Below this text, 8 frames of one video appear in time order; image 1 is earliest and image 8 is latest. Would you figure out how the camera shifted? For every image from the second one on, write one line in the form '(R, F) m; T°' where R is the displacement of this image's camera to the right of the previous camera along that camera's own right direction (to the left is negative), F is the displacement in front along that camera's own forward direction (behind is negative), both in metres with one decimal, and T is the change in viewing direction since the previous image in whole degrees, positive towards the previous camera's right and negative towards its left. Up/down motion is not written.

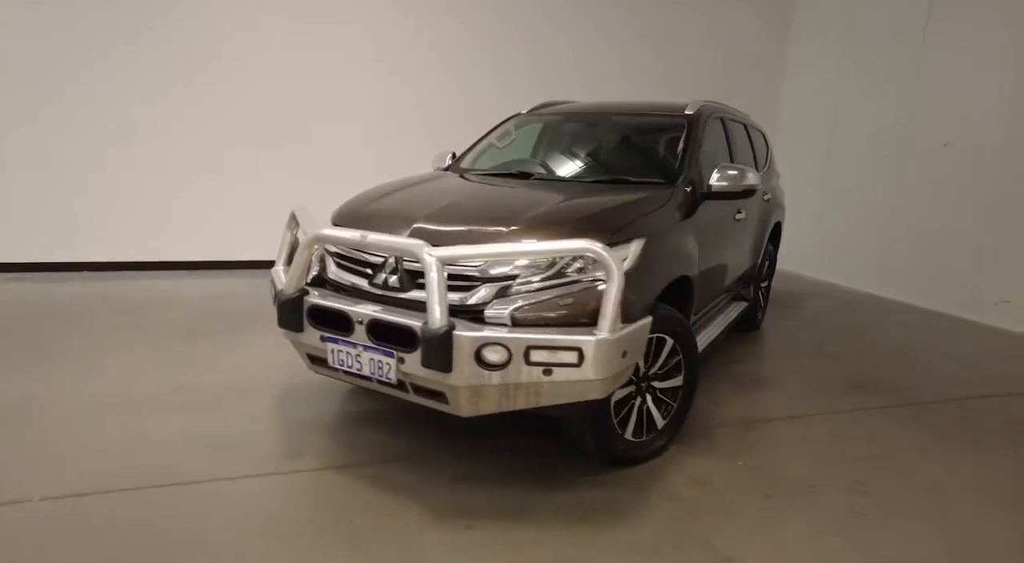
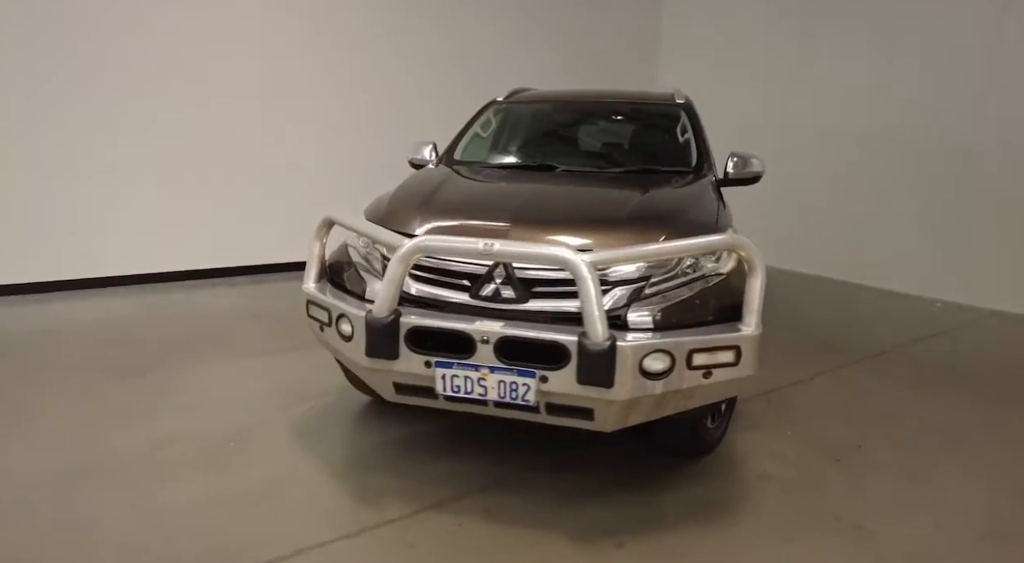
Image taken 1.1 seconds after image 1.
(-0.9, +0.3) m; +17°
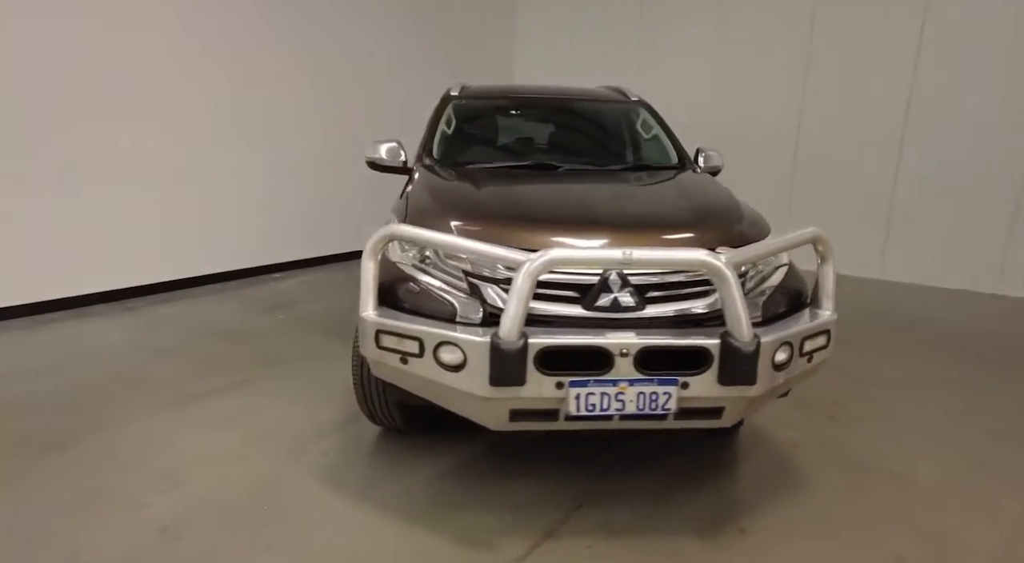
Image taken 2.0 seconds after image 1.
(-0.9, +0.3) m; +19°
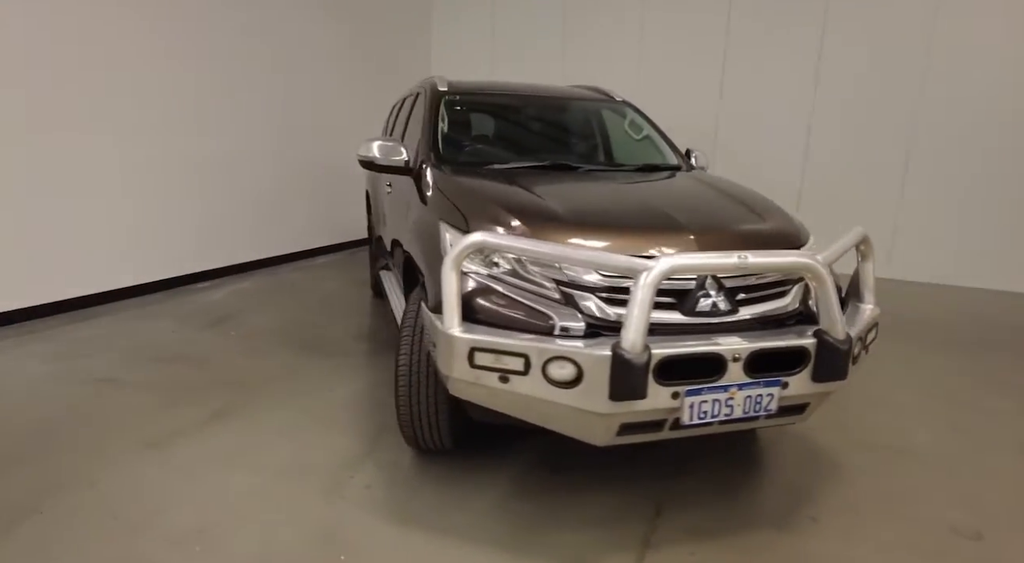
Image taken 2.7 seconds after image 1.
(-0.6, +0.2) m; +12°
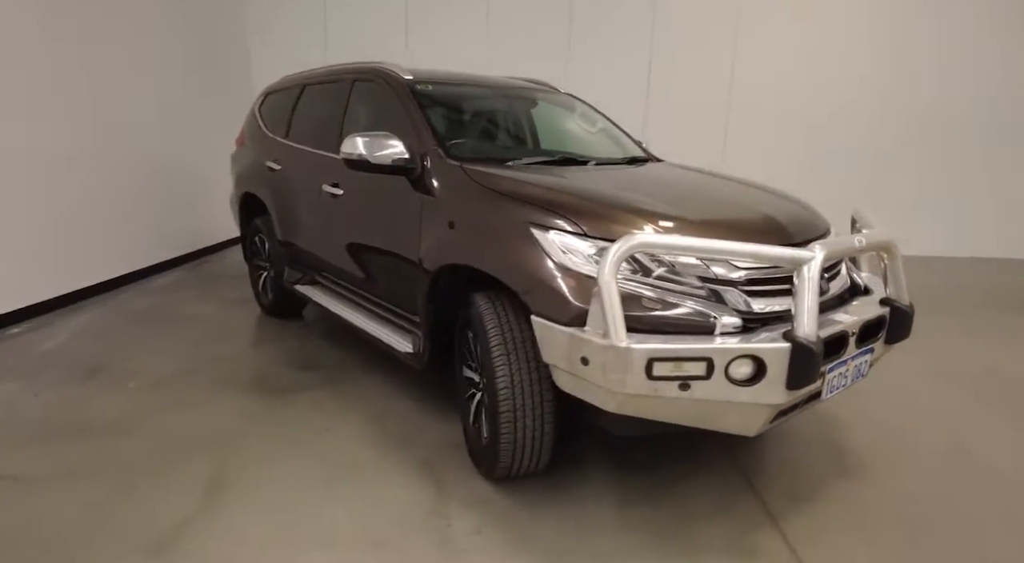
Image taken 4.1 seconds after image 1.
(-1.0, +0.3) m; +22°
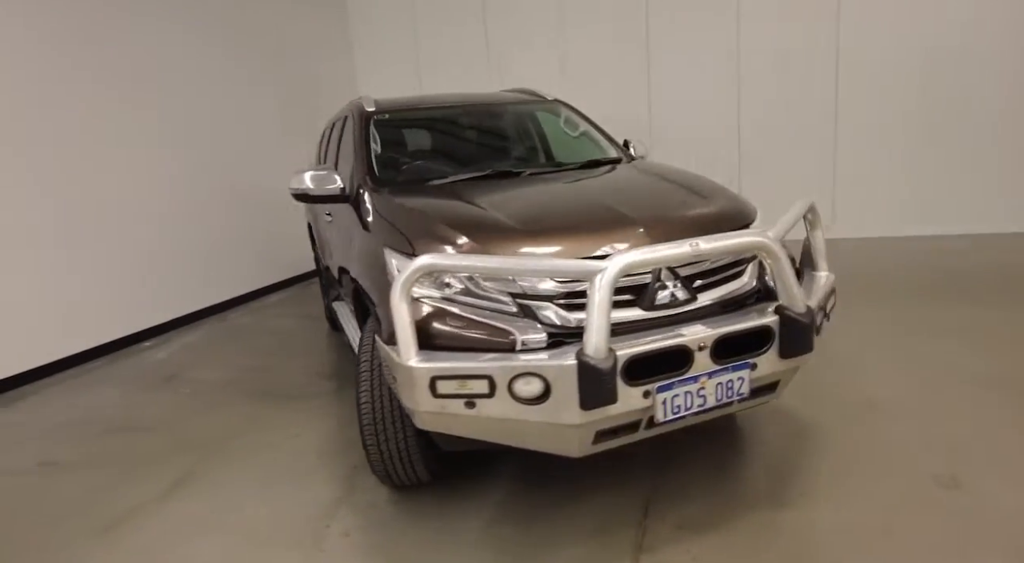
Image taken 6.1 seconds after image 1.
(+1.1, +0.1) m; -18°
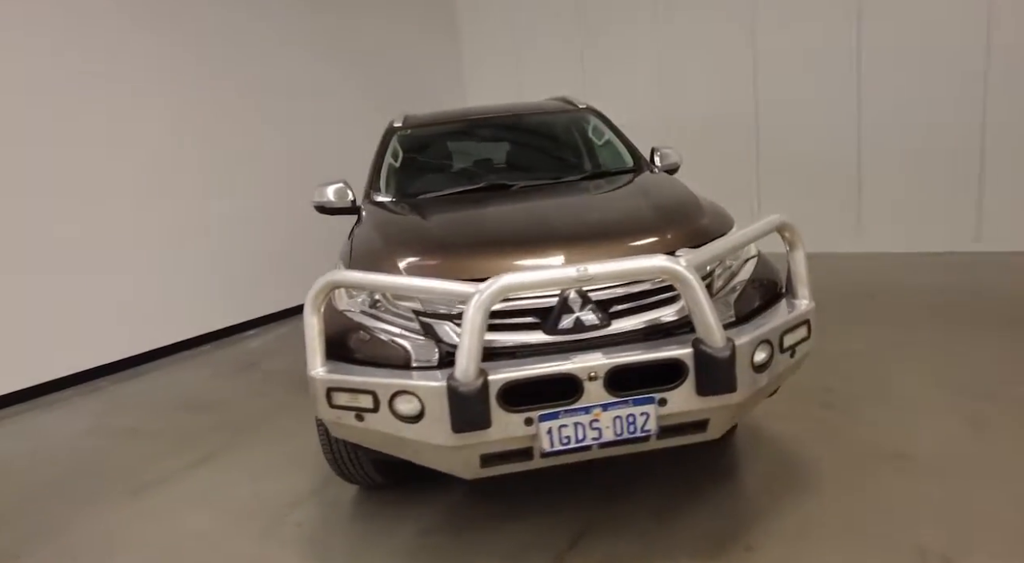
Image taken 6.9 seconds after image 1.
(+0.7, +0.1) m; -15°
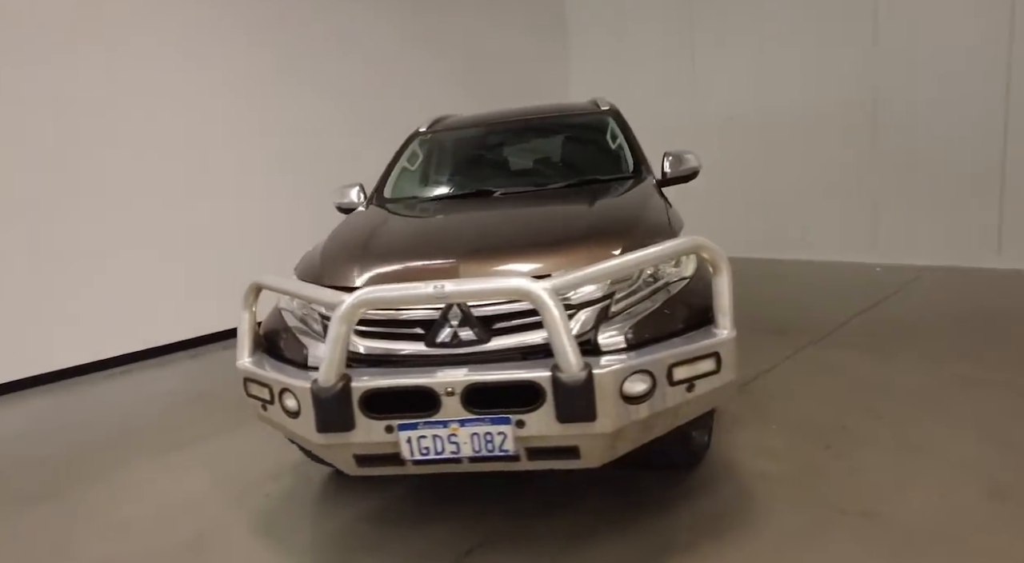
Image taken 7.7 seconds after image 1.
(+0.8, +0.1) m; -15°
